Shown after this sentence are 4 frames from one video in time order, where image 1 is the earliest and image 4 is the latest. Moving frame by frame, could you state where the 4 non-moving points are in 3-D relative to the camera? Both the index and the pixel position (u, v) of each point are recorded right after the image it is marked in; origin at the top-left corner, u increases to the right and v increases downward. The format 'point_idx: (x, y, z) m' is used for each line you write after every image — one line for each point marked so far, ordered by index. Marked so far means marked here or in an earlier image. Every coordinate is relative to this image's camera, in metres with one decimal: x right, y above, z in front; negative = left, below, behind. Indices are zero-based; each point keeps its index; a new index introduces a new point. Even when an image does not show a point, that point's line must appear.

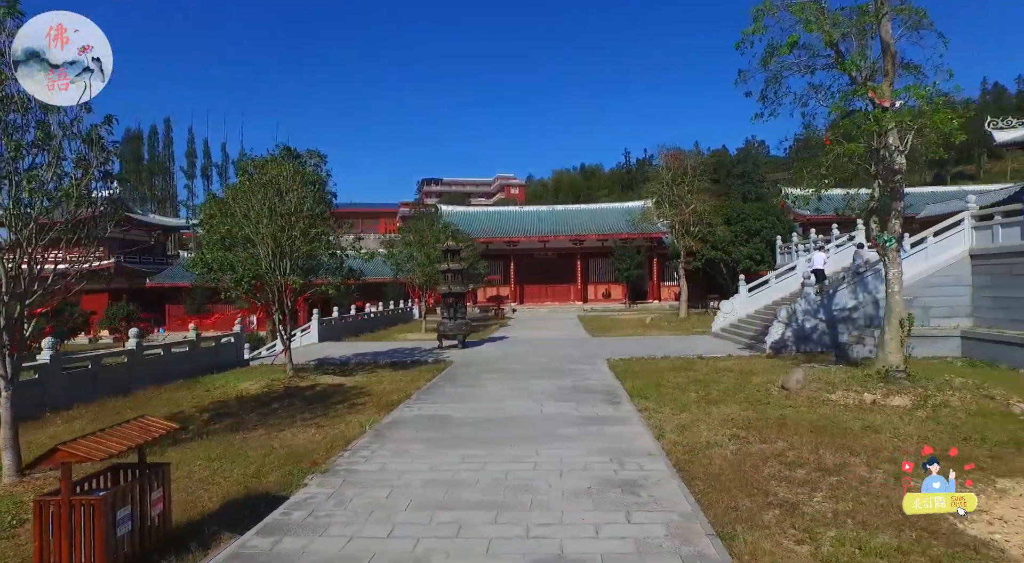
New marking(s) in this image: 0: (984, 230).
0: (+9.4, +1.0, +12.2) m
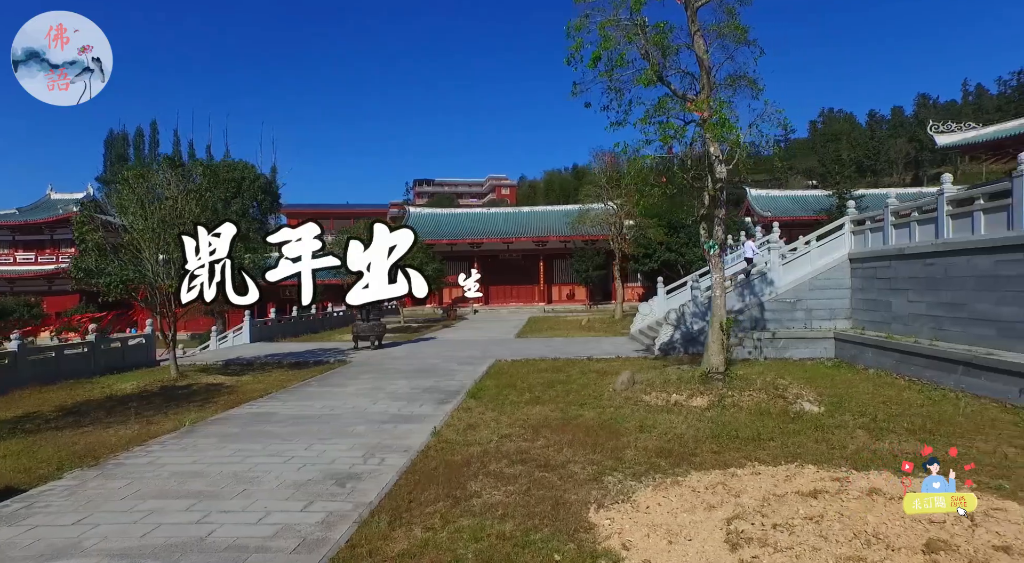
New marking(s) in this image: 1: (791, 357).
0: (+7.2, +1.0, +12.6) m
1: (+5.6, -1.5, +12.3) m
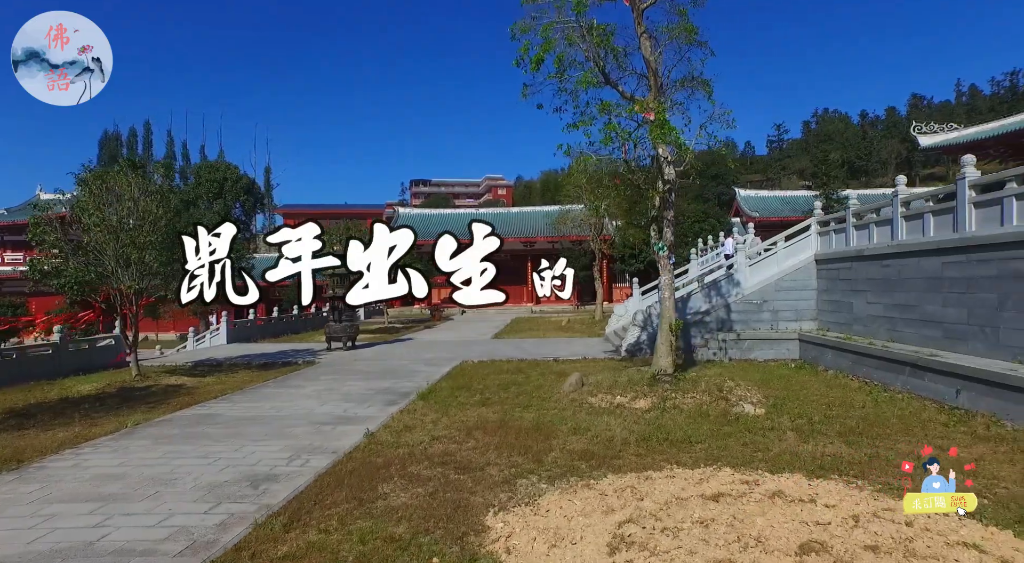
0: (+6.5, +0.9, +12.6) m
1: (+4.9, -1.5, +12.3) m
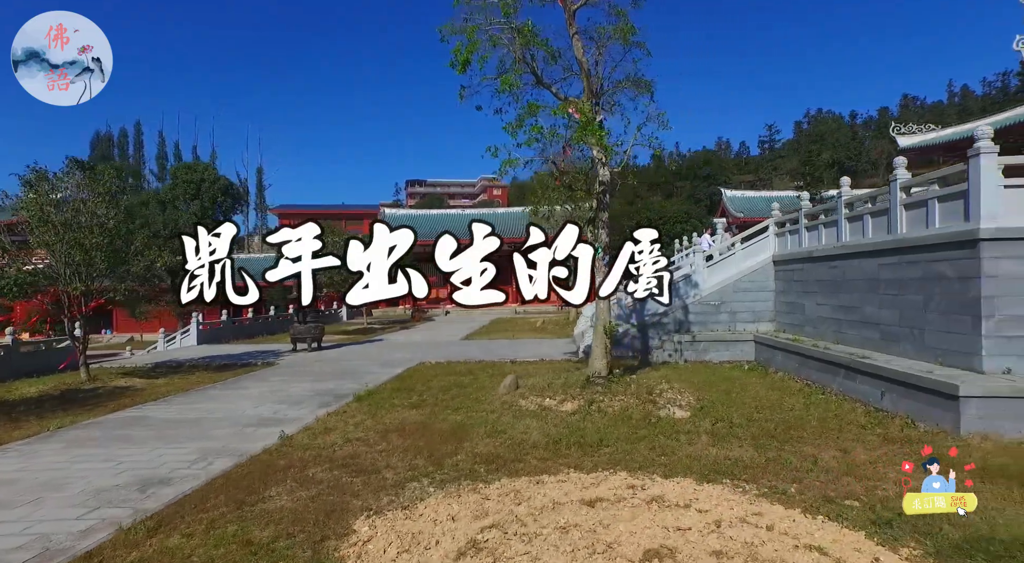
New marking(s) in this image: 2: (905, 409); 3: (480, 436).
0: (+5.6, +0.9, +12.6) m
1: (+4.0, -1.6, +12.3) m
2: (+4.4, -1.4, +6.8) m
3: (-0.3, -1.6, +6.5) m
